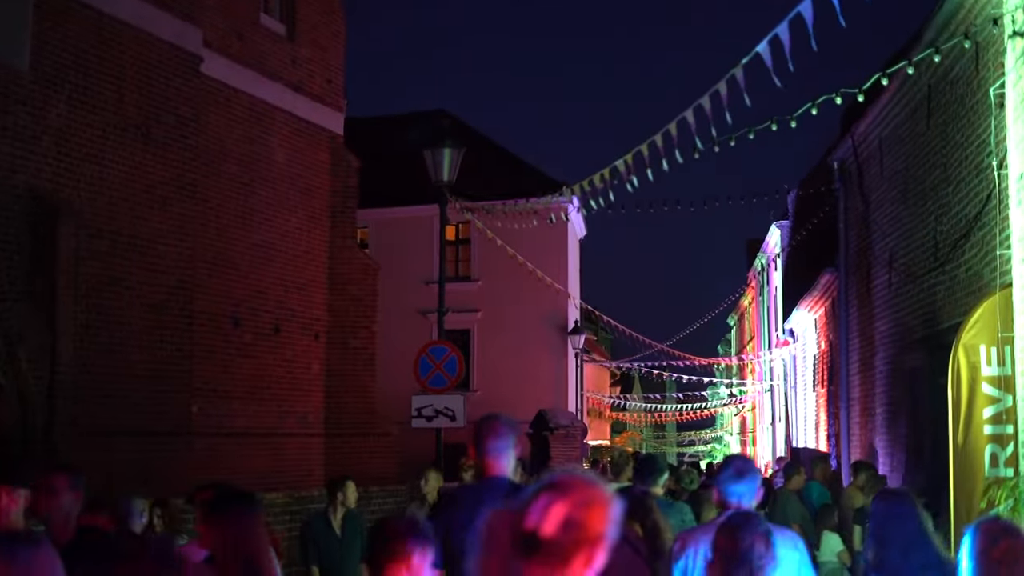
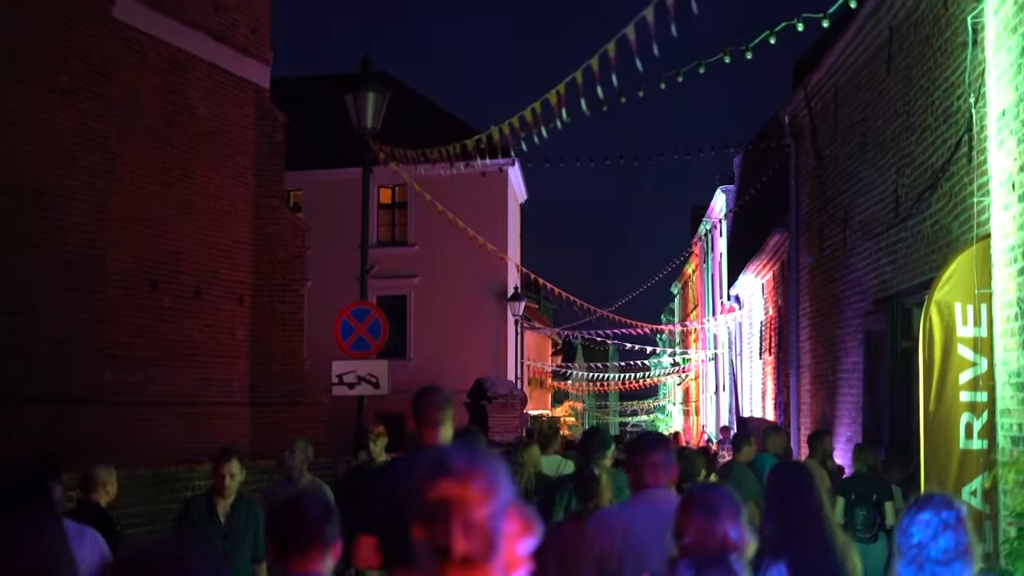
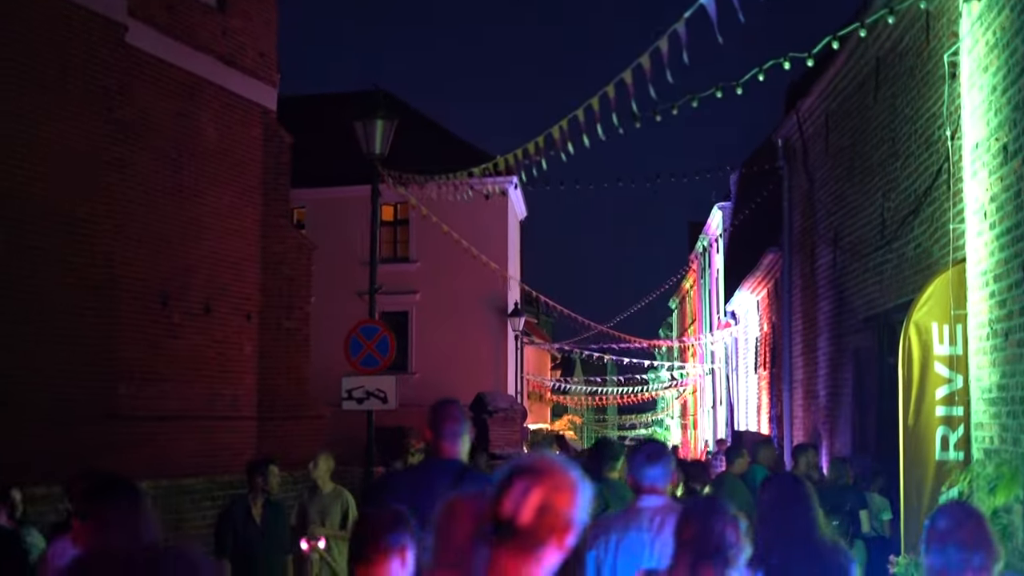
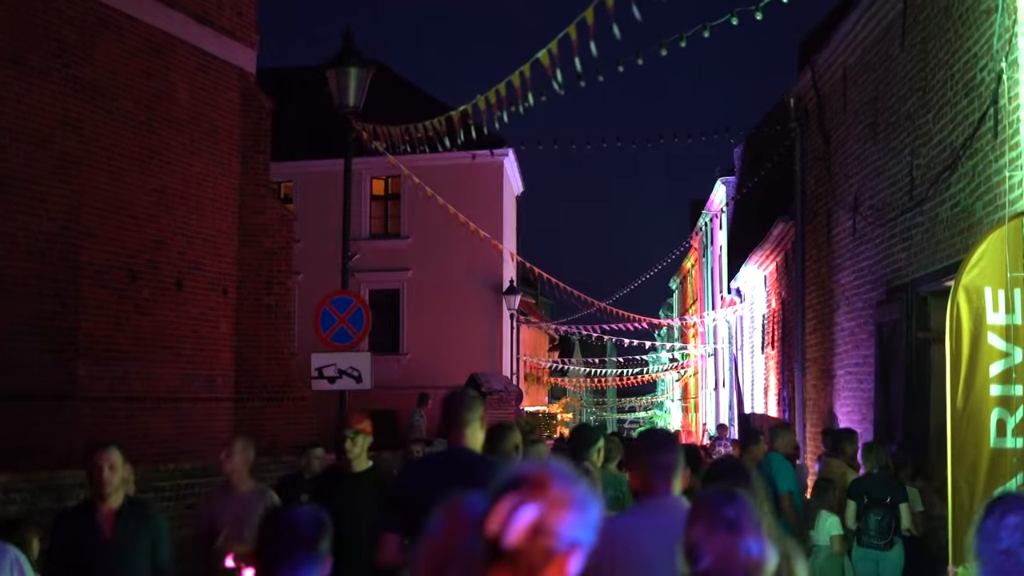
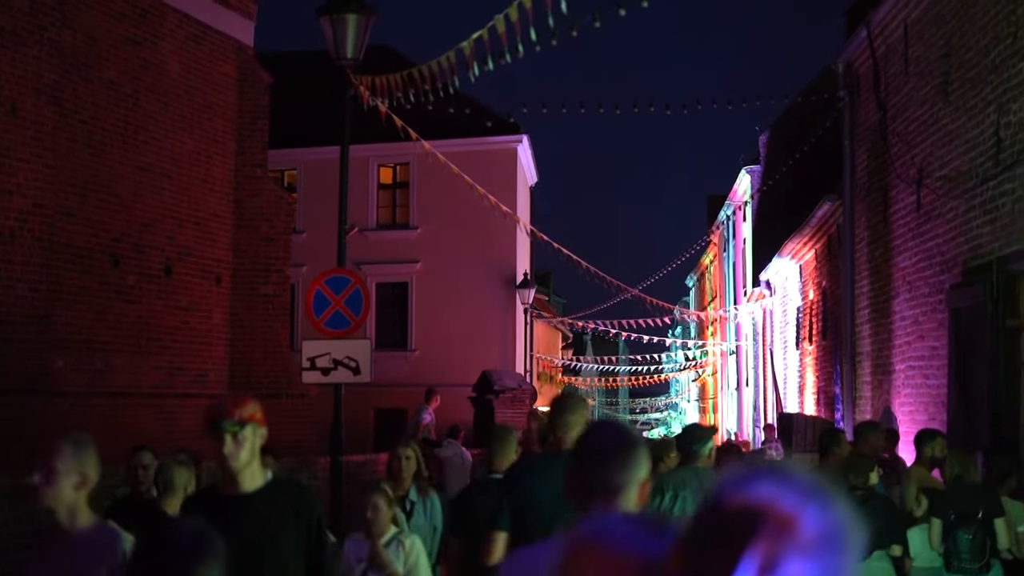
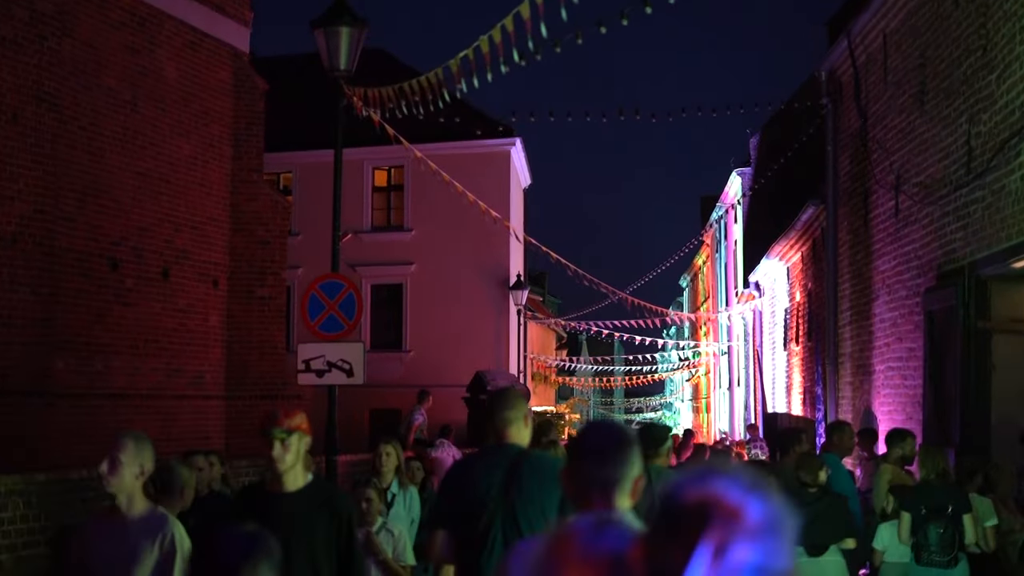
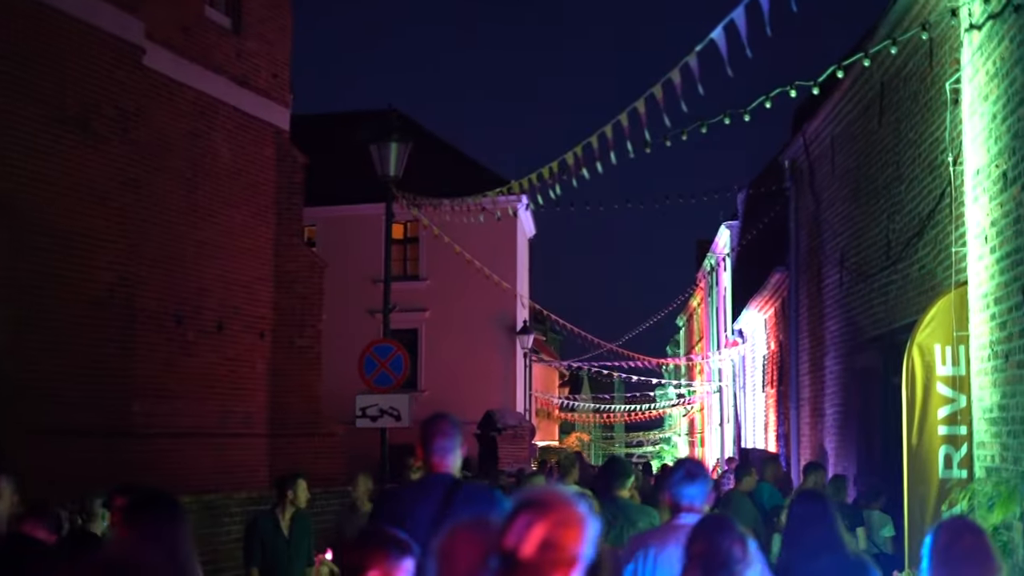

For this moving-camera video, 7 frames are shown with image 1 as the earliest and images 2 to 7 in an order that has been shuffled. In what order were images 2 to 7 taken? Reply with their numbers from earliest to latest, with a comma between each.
7, 3, 2, 4, 6, 5
